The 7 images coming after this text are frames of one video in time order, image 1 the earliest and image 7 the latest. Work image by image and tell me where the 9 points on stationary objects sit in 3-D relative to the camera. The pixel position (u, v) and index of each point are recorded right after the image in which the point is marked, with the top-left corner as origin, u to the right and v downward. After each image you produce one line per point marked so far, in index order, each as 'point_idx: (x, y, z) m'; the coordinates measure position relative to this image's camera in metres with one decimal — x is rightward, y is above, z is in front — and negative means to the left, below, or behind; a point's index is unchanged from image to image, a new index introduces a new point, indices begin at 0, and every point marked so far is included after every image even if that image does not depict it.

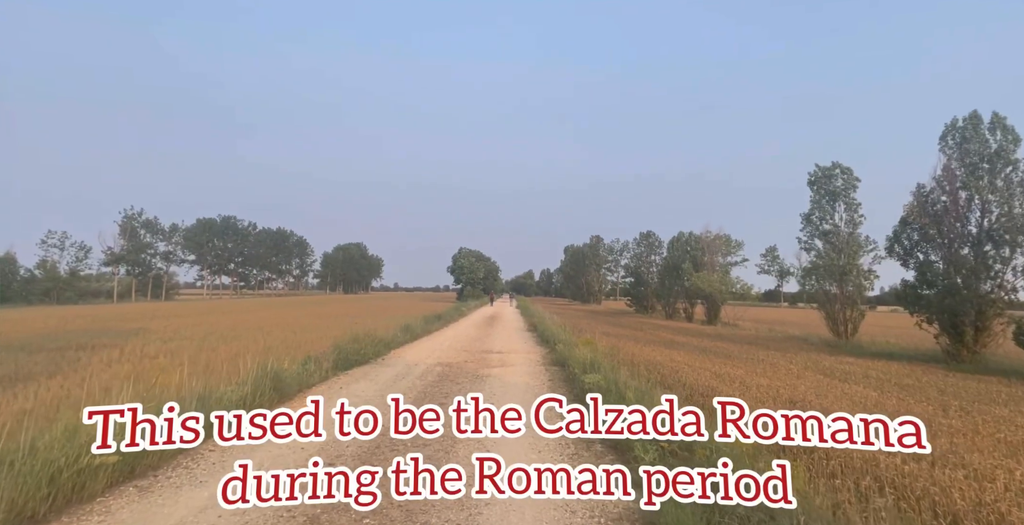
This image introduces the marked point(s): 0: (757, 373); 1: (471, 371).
0: (+6.6, -3.0, +13.3) m
1: (-1.0, -2.5, +11.3) m
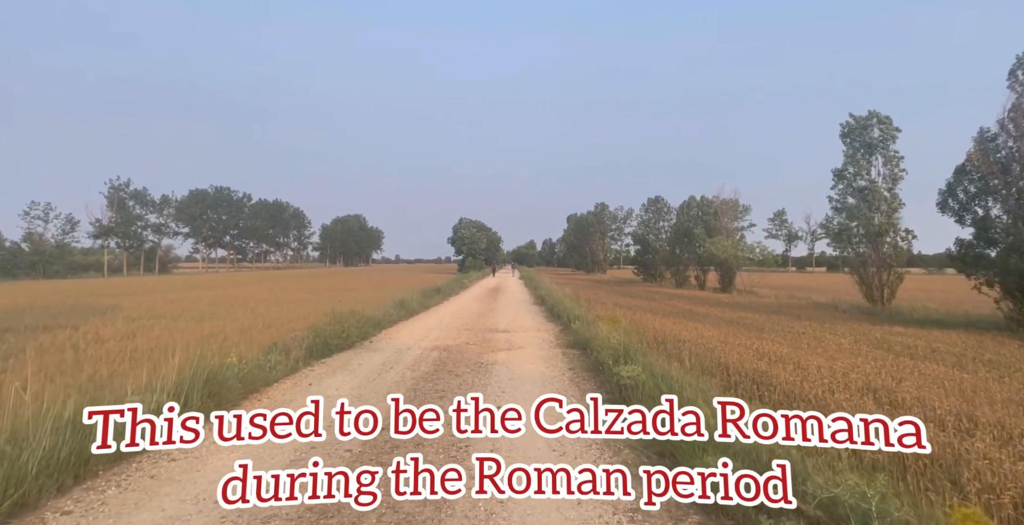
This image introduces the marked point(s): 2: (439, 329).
0: (+6.8, -2.0, +11.4) m
1: (-0.8, -1.8, +9.5) m
2: (-1.9, -1.8, +13.1) m
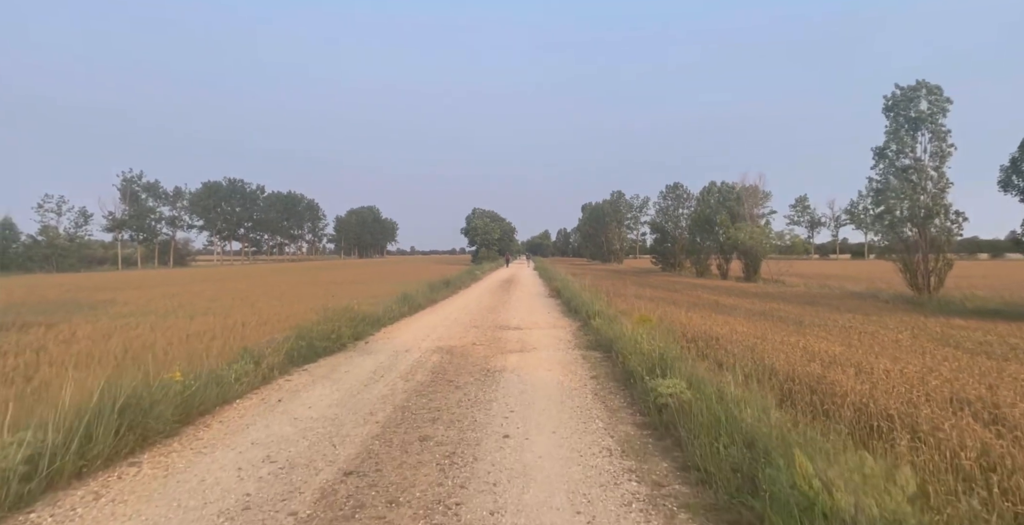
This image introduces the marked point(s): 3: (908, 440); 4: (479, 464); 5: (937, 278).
0: (+7.0, -1.8, +9.9) m
1: (-0.6, -1.7, +8.2) m
2: (-1.6, -1.6, +11.8) m
3: (+4.1, -1.8, +5.1) m
4: (-0.3, -1.7, +4.0) m
5: (+16.8, -0.6, +19.6) m
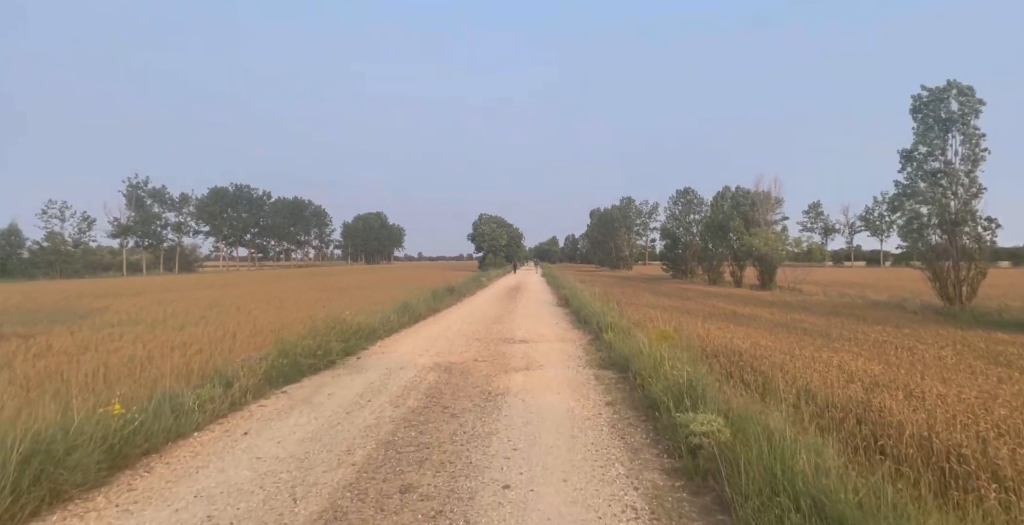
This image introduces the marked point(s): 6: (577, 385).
0: (+7.1, -1.9, +9.0) m
1: (-0.5, -1.8, +7.4) m
2: (-1.5, -1.8, +11.0) m
3: (+4.1, -1.9, +4.2) m
4: (-0.3, -1.8, +3.2) m
5: (+17.0, -0.9, +18.6) m
6: (+0.9, -1.8, +7.2) m
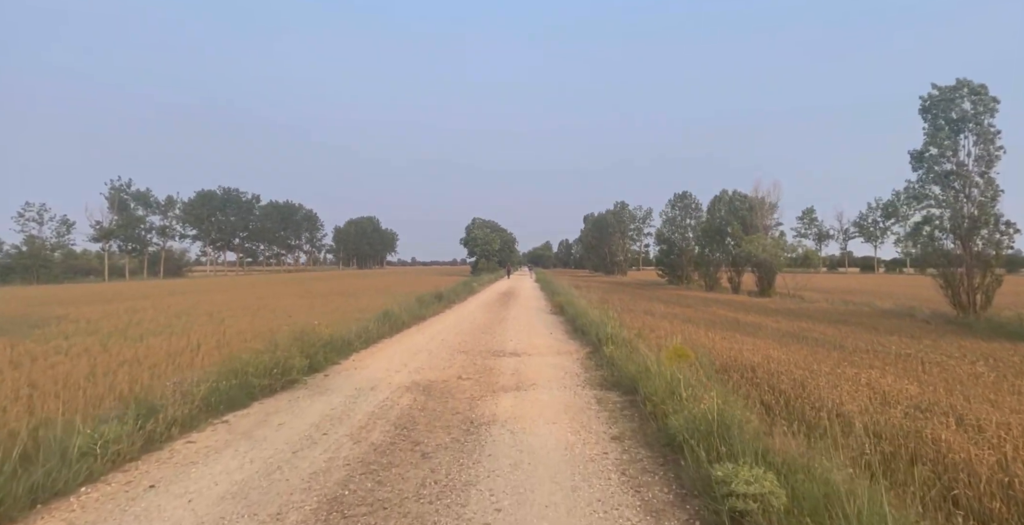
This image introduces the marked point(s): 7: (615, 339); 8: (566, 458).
0: (+7.0, -2.0, +8.0) m
1: (-0.7, -1.8, +6.3) m
2: (-1.7, -1.8, +9.9) m
3: (+4.0, -2.0, +3.2) m
4: (-0.4, -1.8, +2.1) m
5: (+16.7, -1.2, +17.7) m
6: (+0.8, -1.8, +6.1) m
7: (+2.0, -1.5, +9.7) m
8: (+0.5, -1.8, +4.7) m
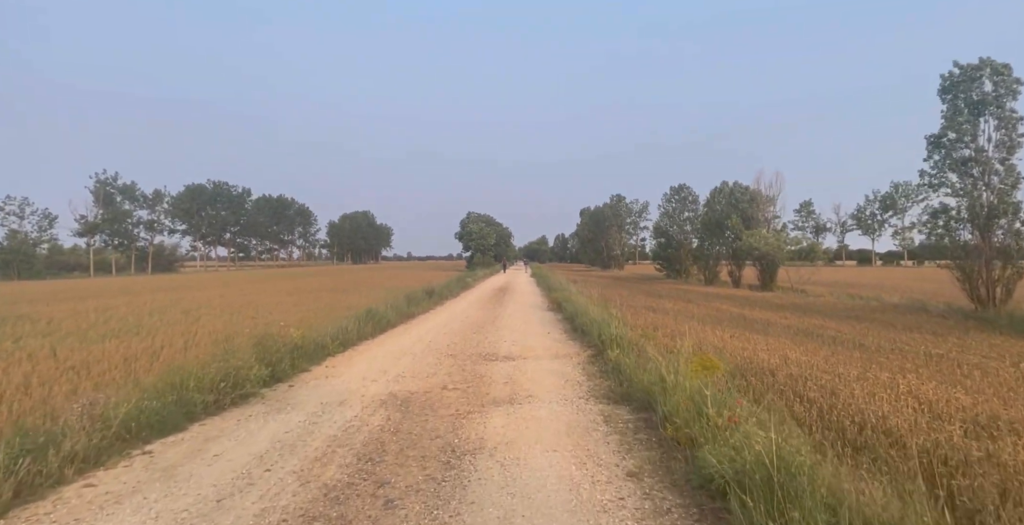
0: (+6.9, -1.9, +7.0) m
1: (-0.7, -1.8, +5.2) m
2: (-1.8, -1.7, +8.8) m
3: (+3.9, -1.9, +2.2) m
4: (-0.4, -1.8, +1.1) m
5: (+16.5, -0.9, +16.8) m
6: (+0.7, -1.7, +5.0) m
7: (+1.9, -1.3, +8.6) m
8: (+0.4, -1.7, +3.6) m
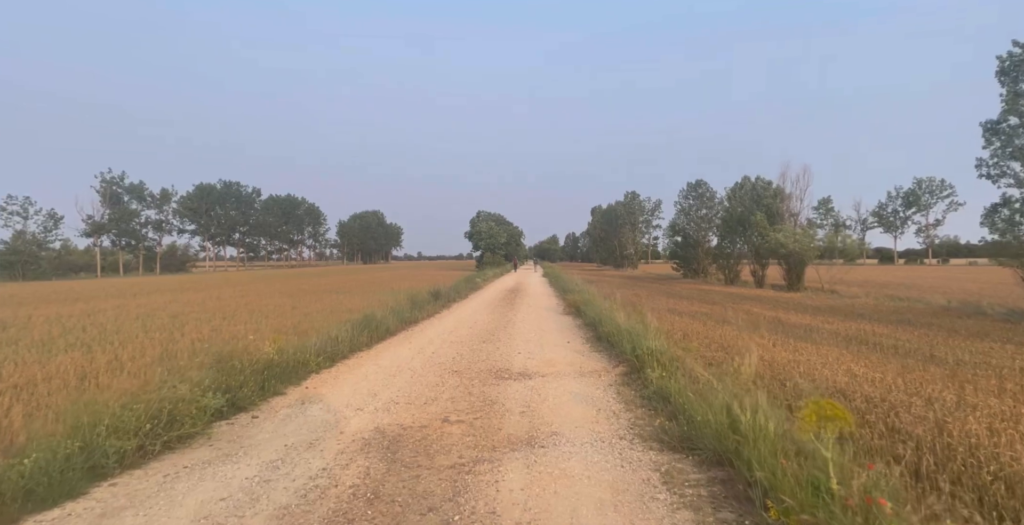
0: (+7.1, -1.9, +5.4) m
1: (-0.6, -1.8, +3.7) m
2: (-1.6, -1.7, +7.4) m
3: (+4.0, -1.9, +0.6) m
4: (-0.3, -1.8, -0.4) m
5: (+16.9, -0.8, +14.9) m
6: (+0.9, -1.7, +3.5) m
7: (+2.1, -1.3, +7.1) m
8: (+0.6, -1.7, +2.1) m
